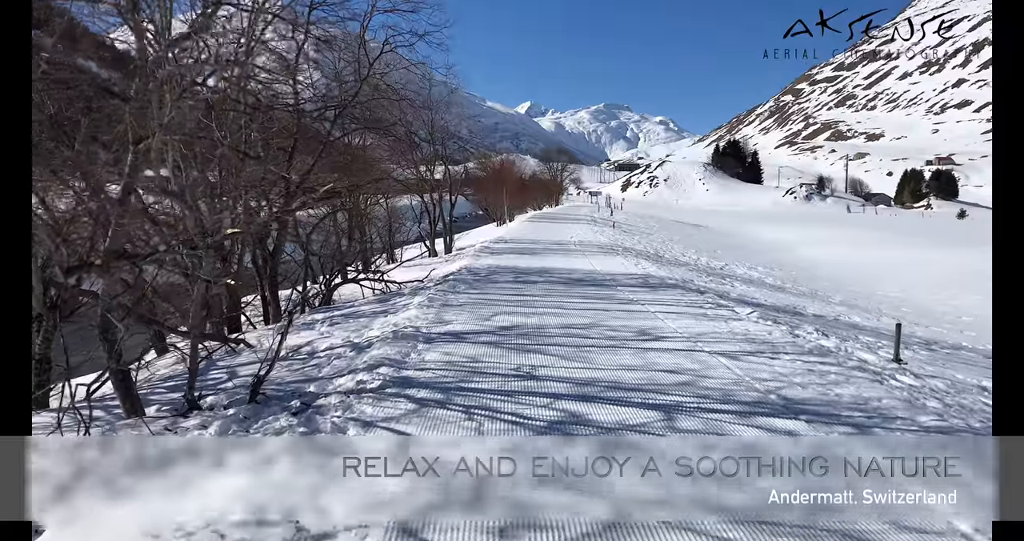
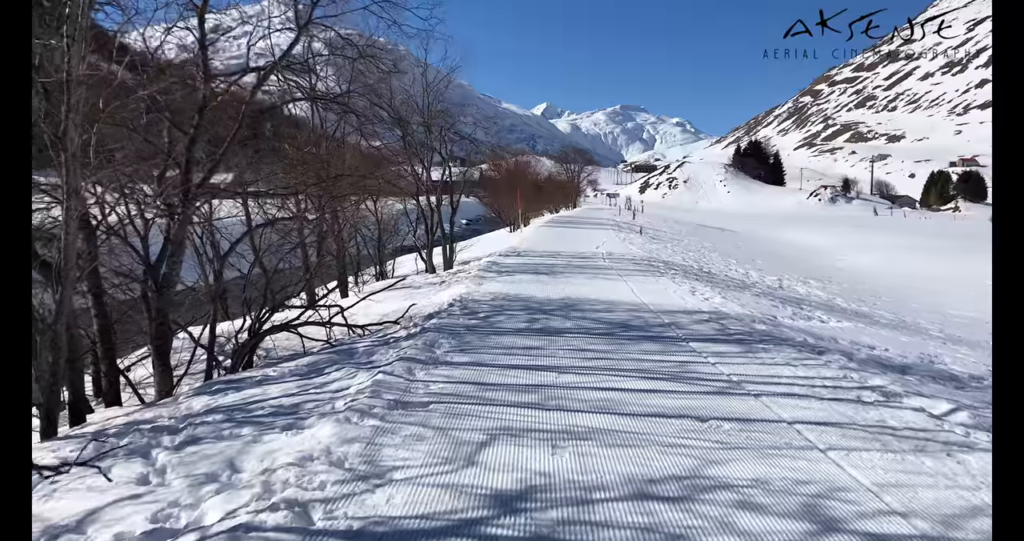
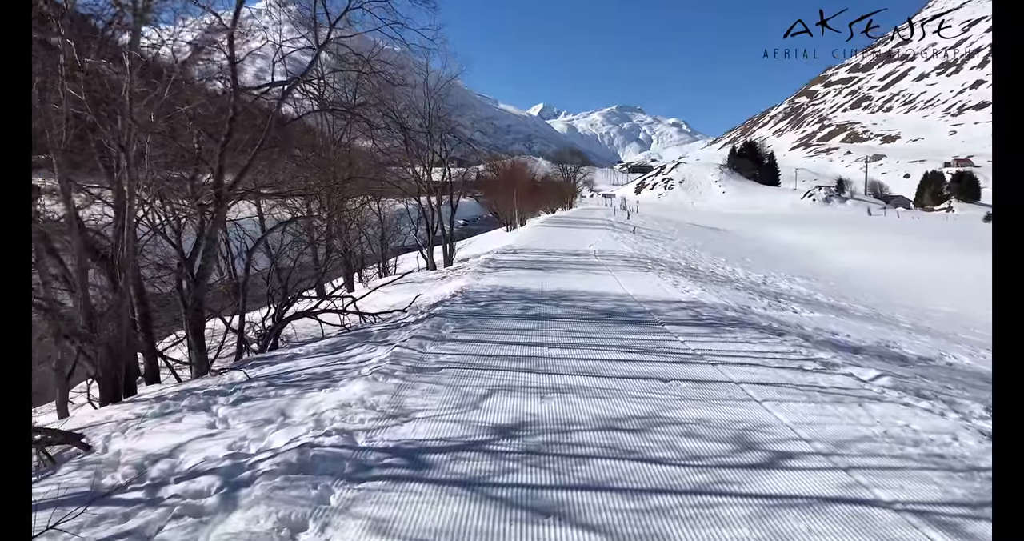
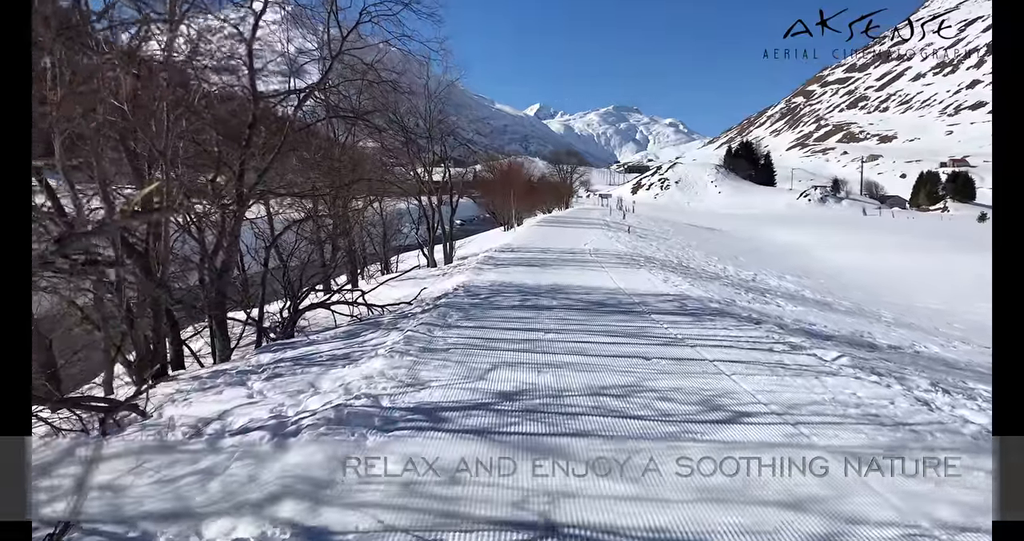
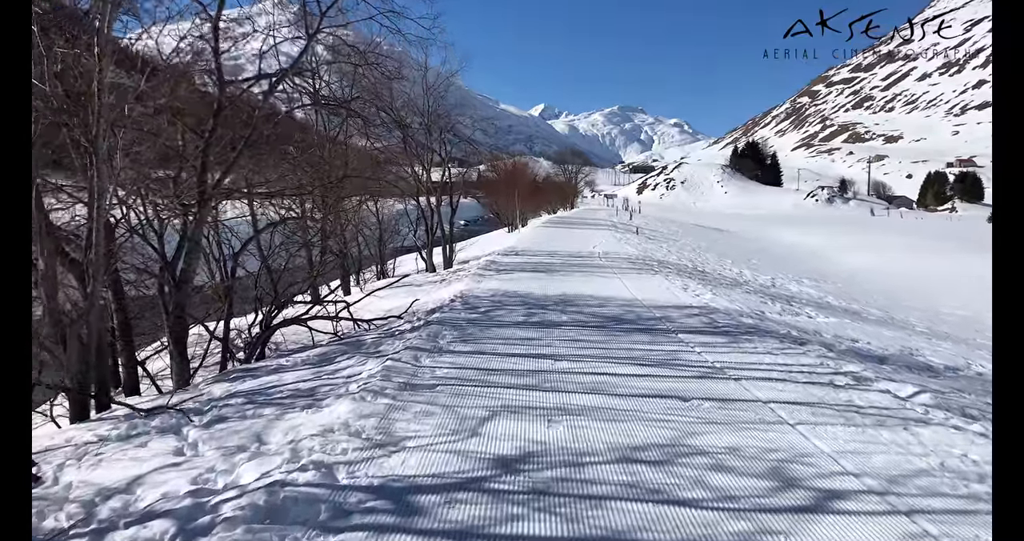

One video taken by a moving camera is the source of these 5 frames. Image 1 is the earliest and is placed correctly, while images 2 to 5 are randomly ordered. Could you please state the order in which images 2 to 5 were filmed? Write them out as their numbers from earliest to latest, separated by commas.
4, 3, 5, 2
